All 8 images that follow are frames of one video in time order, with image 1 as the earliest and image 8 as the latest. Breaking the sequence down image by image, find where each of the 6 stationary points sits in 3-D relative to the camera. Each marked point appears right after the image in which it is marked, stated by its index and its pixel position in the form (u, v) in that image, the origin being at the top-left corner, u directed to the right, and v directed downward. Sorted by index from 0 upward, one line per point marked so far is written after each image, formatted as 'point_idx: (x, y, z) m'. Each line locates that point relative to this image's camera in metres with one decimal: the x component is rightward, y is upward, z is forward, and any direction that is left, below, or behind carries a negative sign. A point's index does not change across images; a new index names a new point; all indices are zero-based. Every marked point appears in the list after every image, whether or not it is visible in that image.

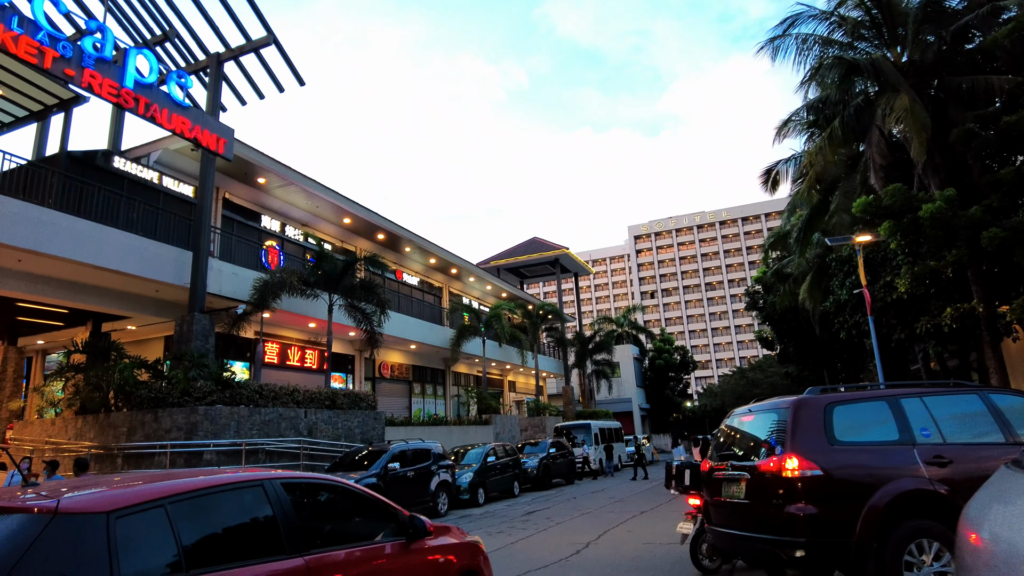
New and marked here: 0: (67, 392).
0: (-10.6, -2.5, +15.5) m
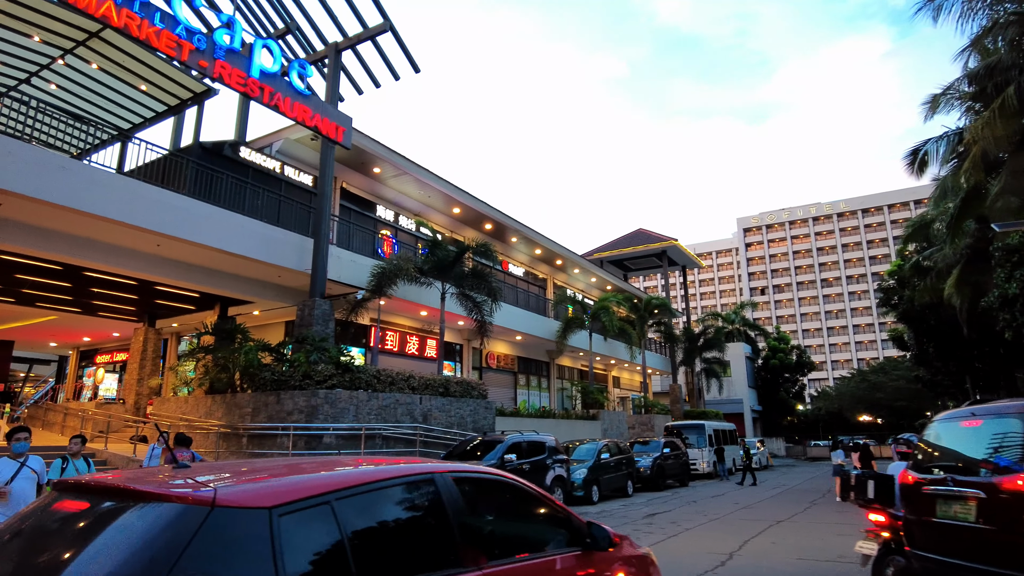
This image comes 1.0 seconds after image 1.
0: (-7.8, -2.1, +16.3) m
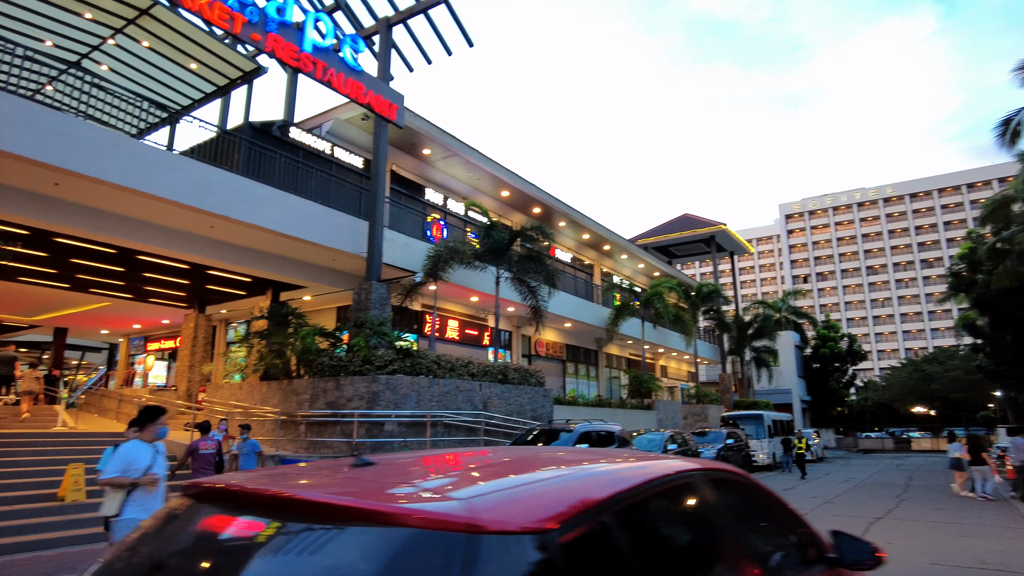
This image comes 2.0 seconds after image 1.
0: (-6.3, -1.7, +15.9) m
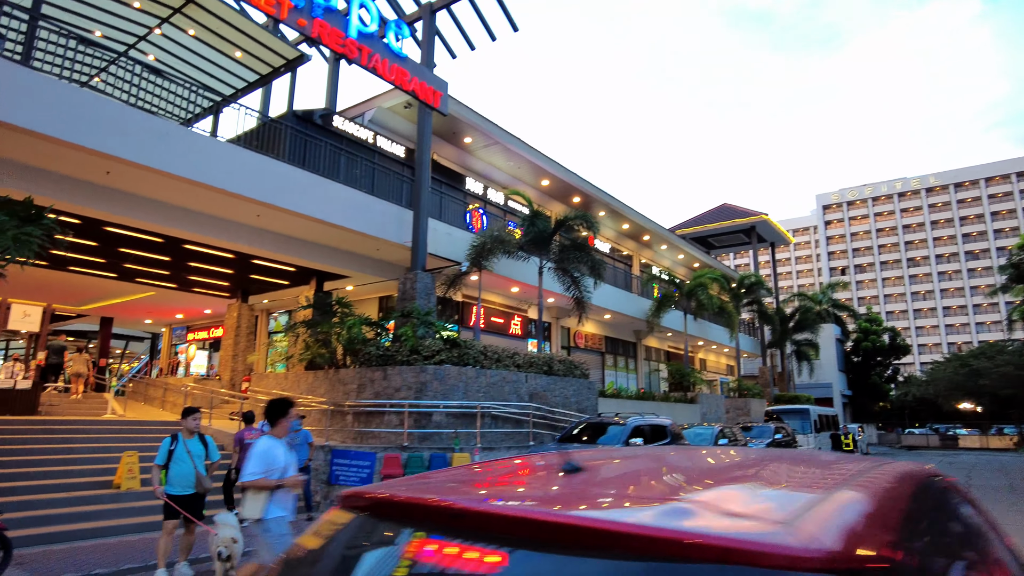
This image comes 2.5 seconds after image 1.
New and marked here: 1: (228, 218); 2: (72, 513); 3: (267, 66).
0: (-5.1, -1.4, +15.8) m
1: (-6.3, +1.6, +14.6) m
2: (-5.9, -3.0, +8.6) m
3: (-6.1, +5.5, +16.2) m
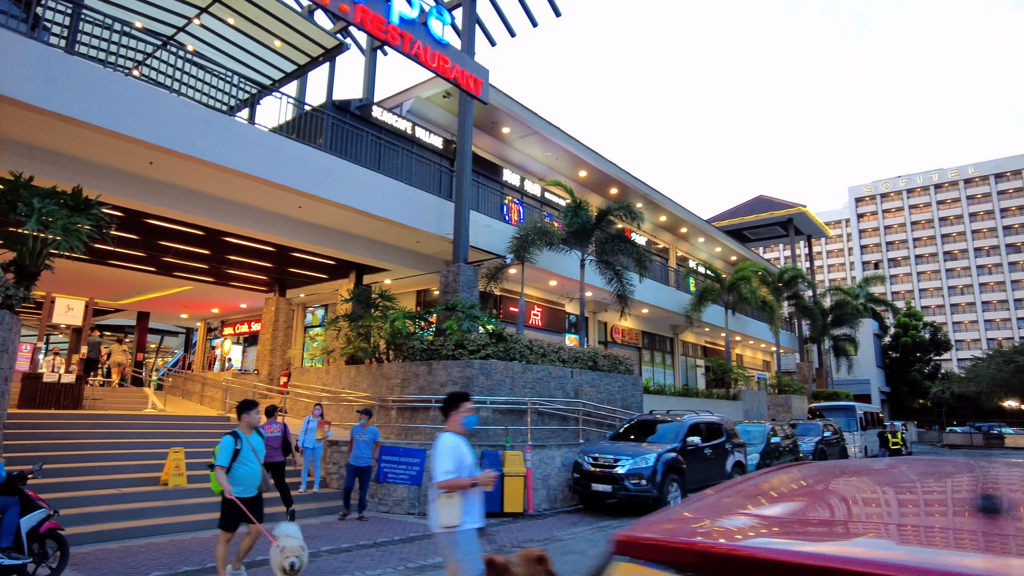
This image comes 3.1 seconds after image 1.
0: (-4.1, -1.3, +15.5) m
1: (-5.3, +1.7, +14.3) m
2: (-5.0, -2.9, +8.4) m
3: (-5.0, +5.7, +15.9) m
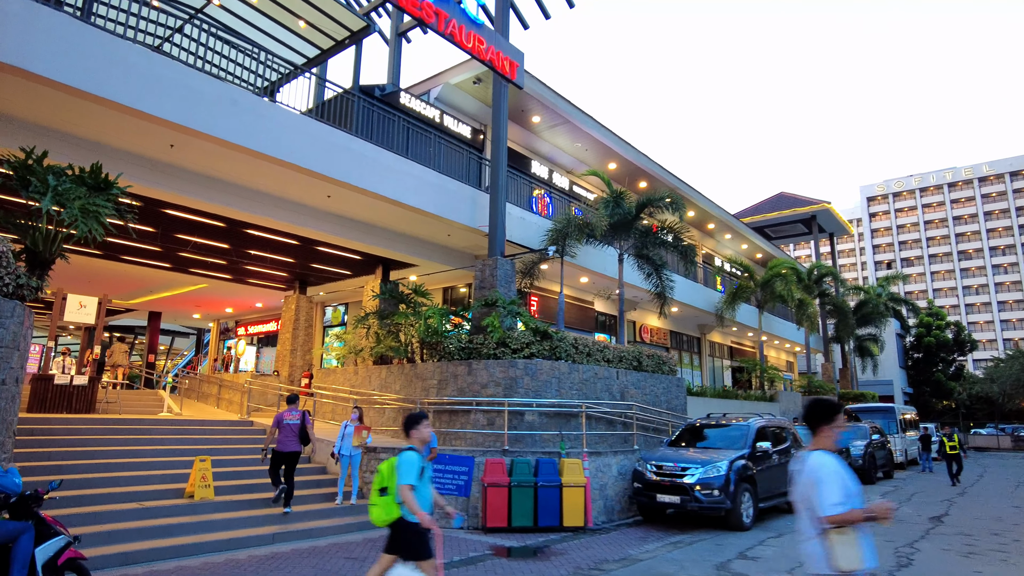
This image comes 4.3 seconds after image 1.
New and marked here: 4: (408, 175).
0: (-3.2, -1.2, +14.6) m
1: (-4.5, +1.8, +13.4) m
2: (-4.2, -2.8, +7.5) m
3: (-4.2, +5.8, +15.0) m
4: (-2.2, +2.3, +13.6) m
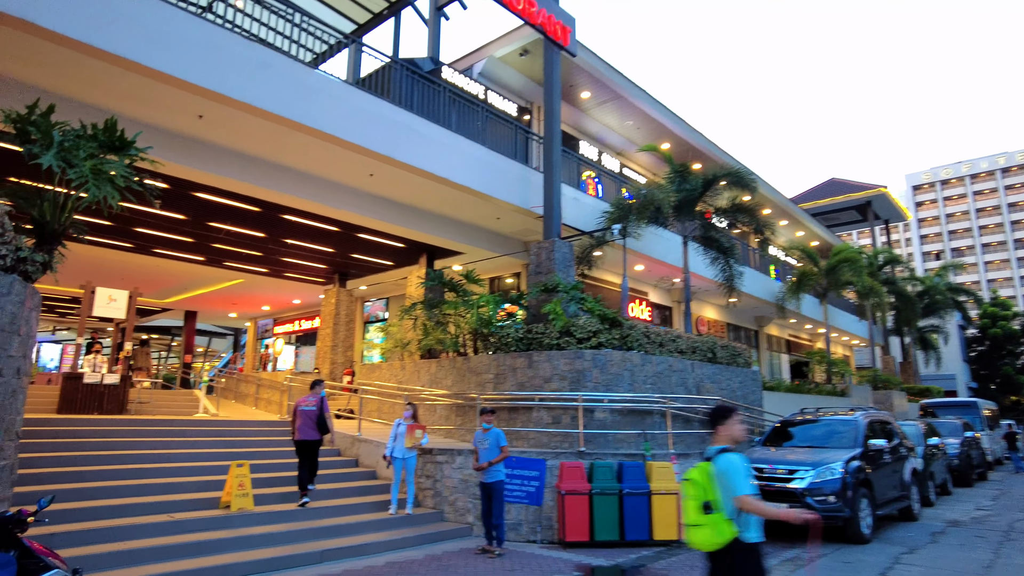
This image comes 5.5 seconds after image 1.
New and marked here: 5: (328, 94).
0: (-2.0, -0.9, +13.4) m
1: (-3.3, +2.0, +12.3) m
2: (-3.3, -2.5, +6.4) m
3: (-3.0, +6.0, +13.9) m
4: (-1.1, +2.6, +12.4) m
5: (-3.0, +3.1, +10.3) m
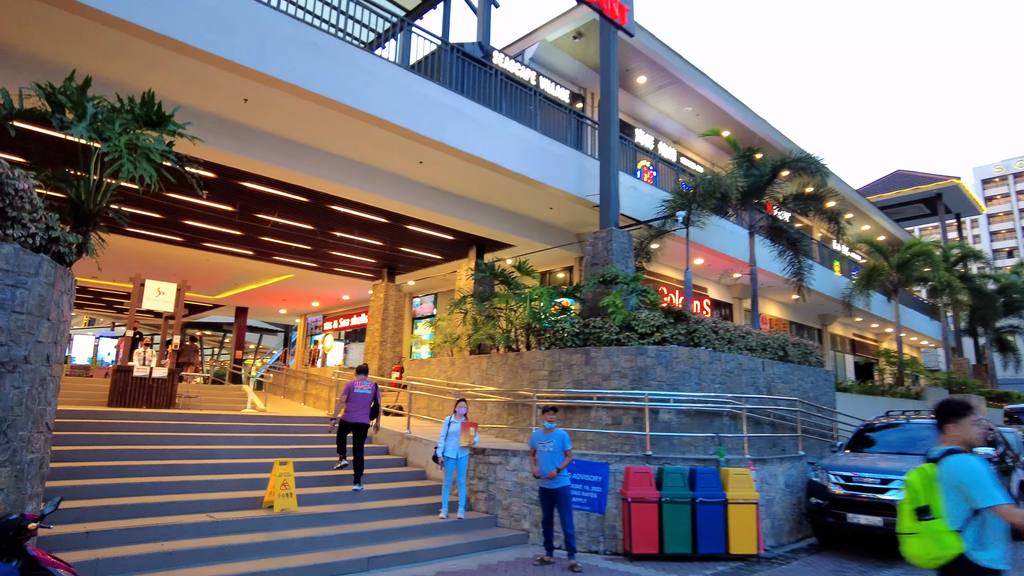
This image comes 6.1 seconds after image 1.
0: (-0.9, -0.8, +12.9) m
1: (-2.4, +2.2, +11.9) m
2: (-2.7, -2.4, +5.9) m
3: (-1.9, +6.2, +13.5) m
4: (-0.1, +2.8, +11.8) m
5: (-2.1, +3.2, +9.9) m
